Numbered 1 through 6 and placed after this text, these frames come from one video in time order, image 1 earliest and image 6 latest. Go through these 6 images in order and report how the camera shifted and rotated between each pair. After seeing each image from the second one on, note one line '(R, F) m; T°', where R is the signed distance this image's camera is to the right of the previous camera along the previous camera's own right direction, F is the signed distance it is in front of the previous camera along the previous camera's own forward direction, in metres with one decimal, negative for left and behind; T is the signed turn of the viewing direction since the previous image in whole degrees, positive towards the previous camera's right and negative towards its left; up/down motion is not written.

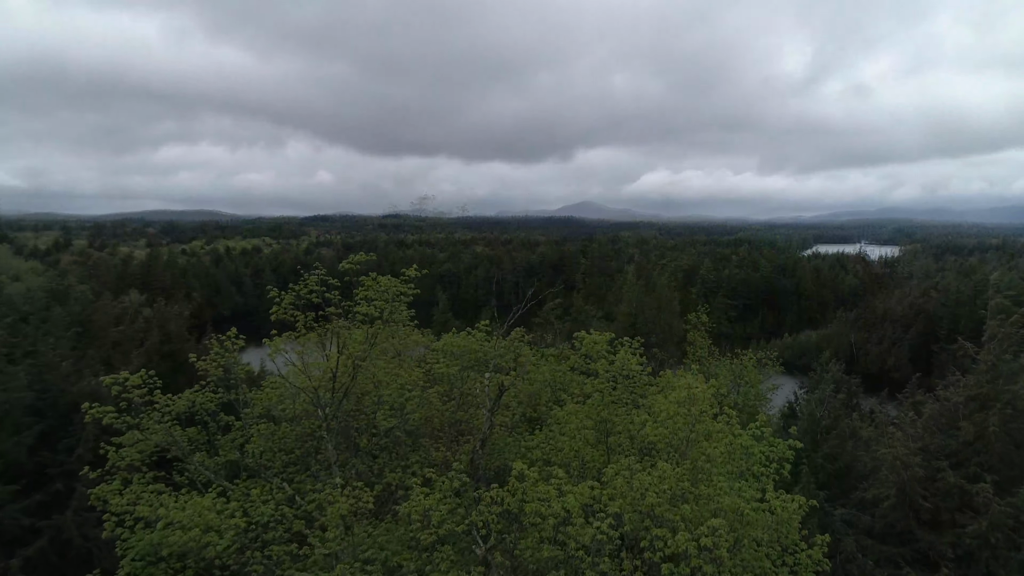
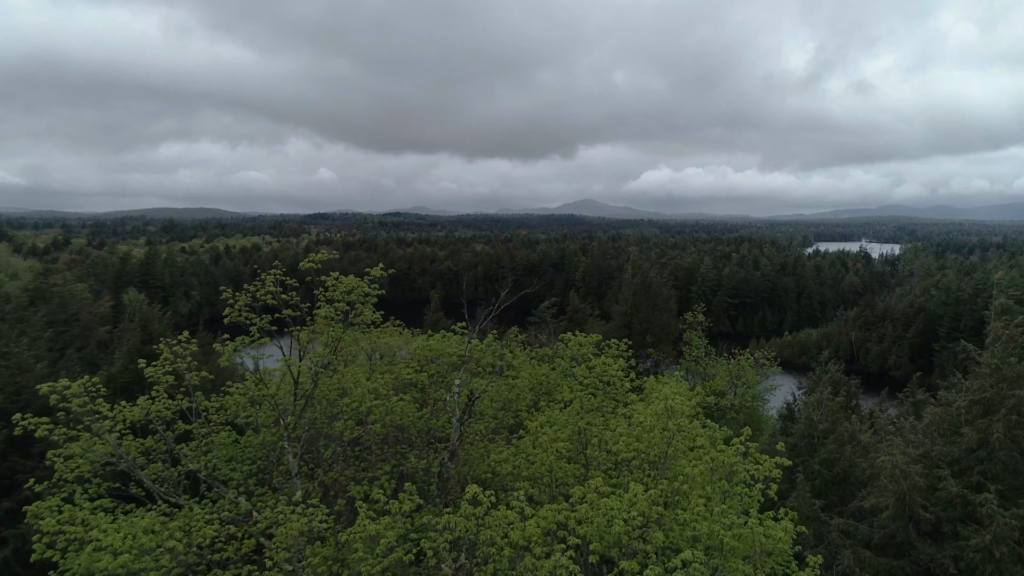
(+0.6, +0.8) m; 0°
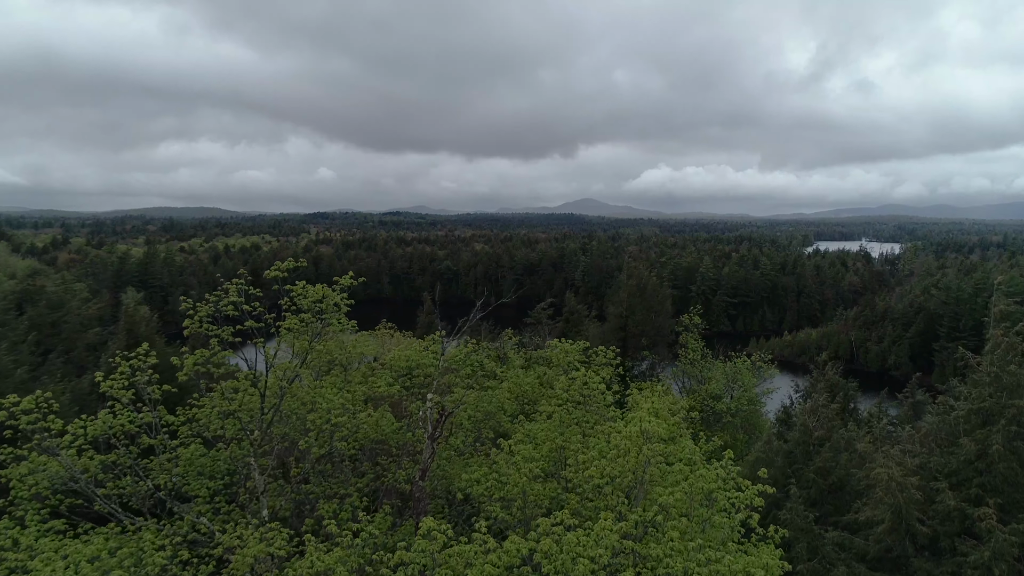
(+0.5, +0.5) m; 0°
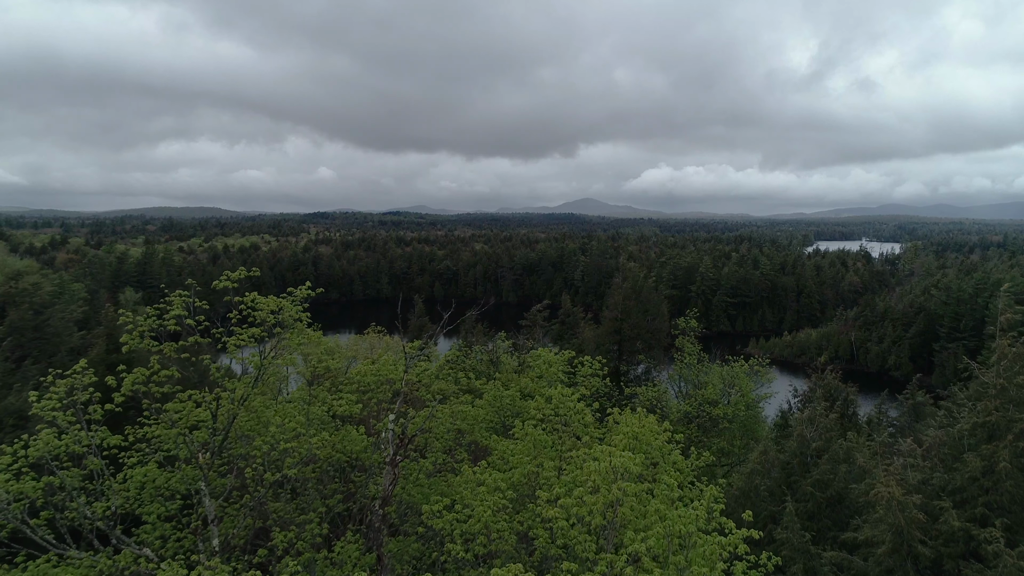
(+0.6, +0.8) m; 0°
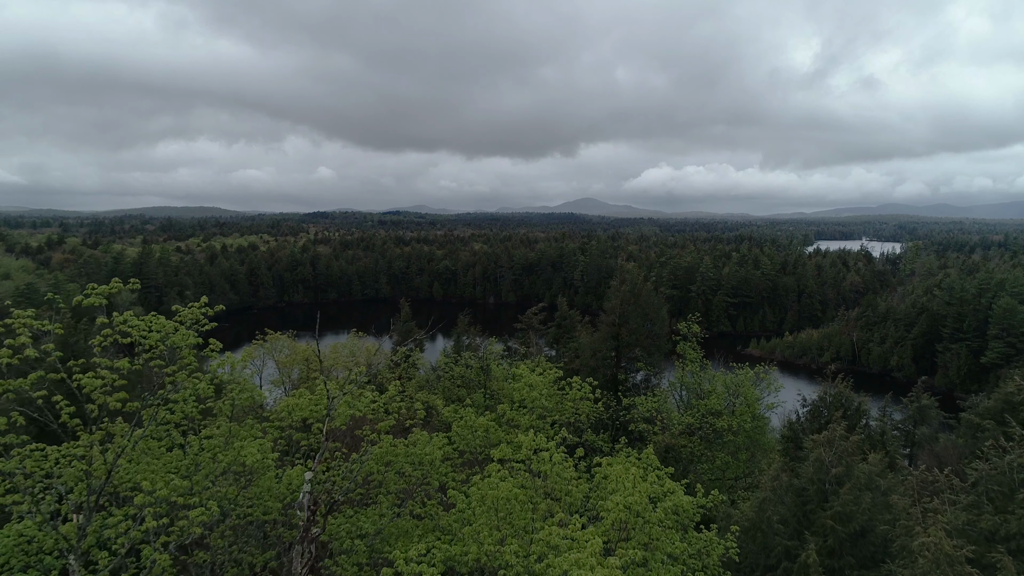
(+0.7, +2.3) m; 0°
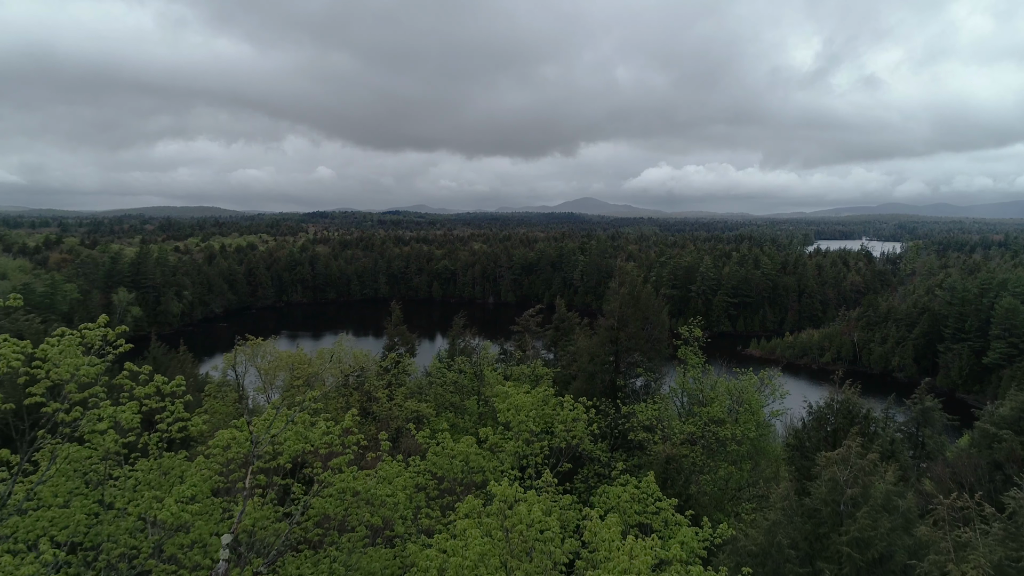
(+0.4, +1.4) m; 0°
